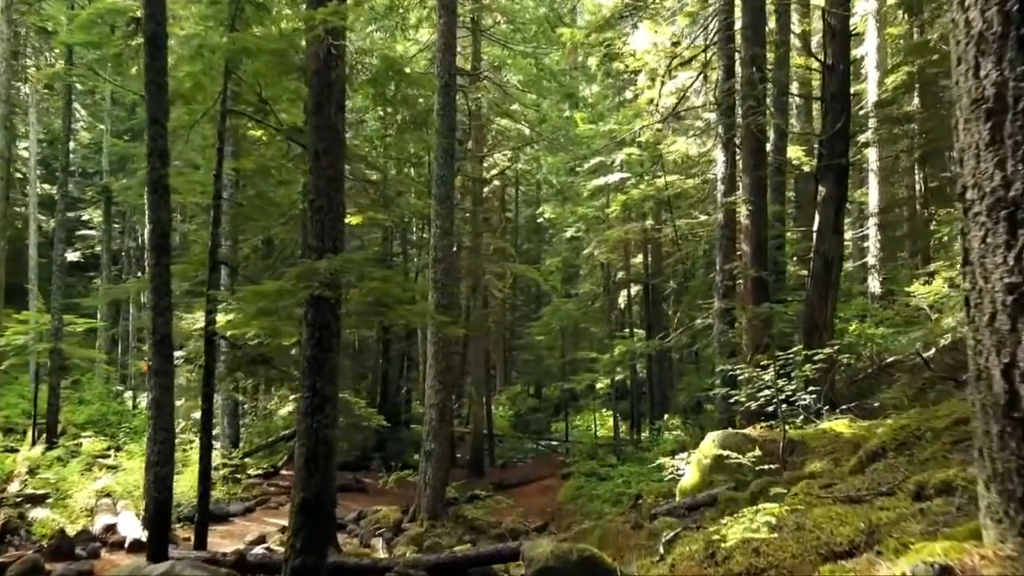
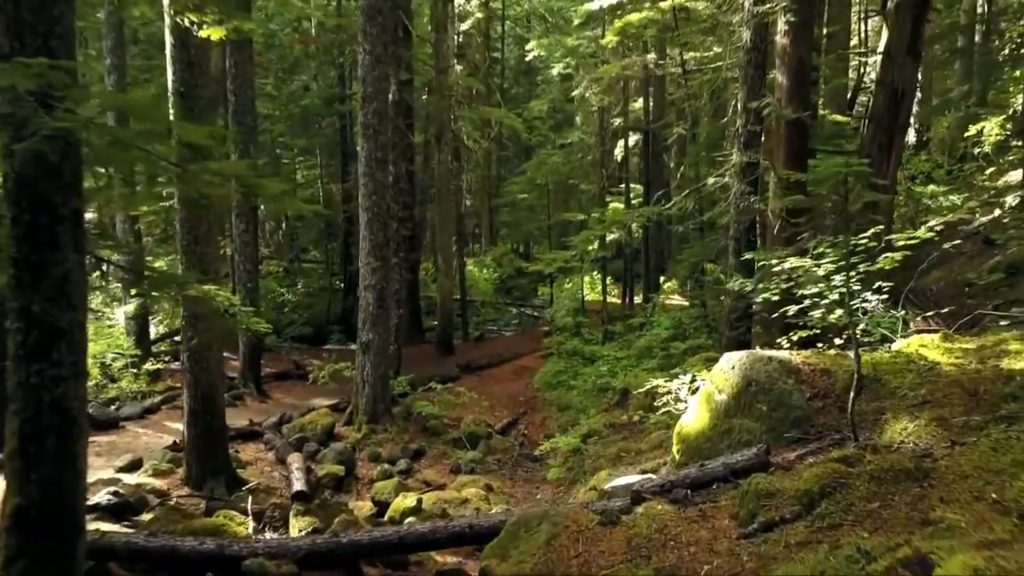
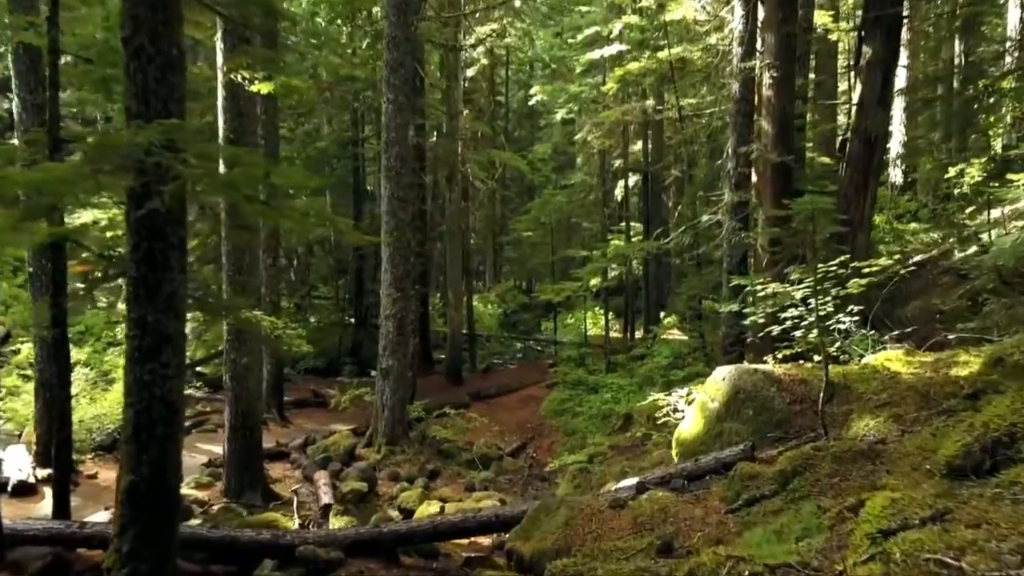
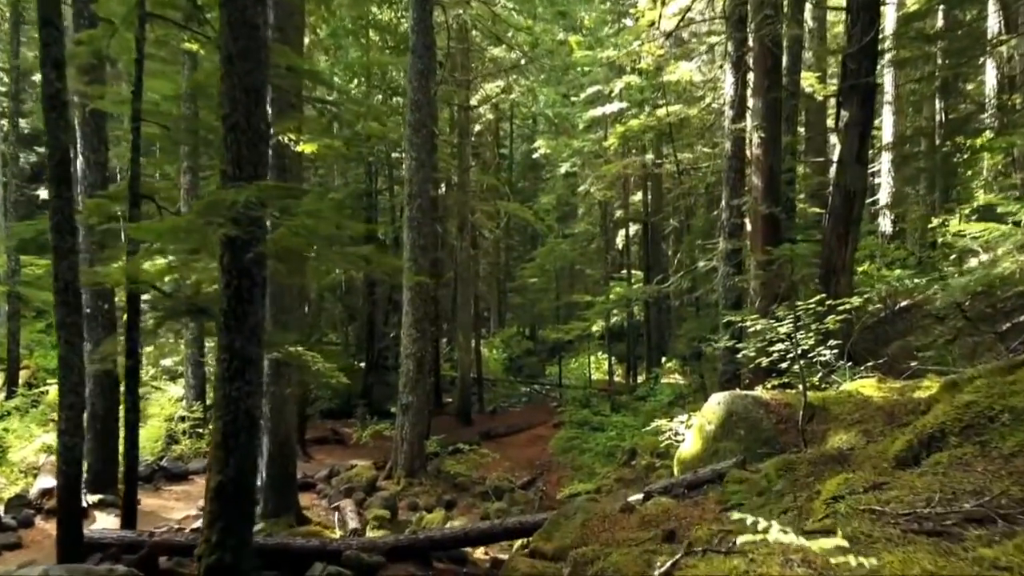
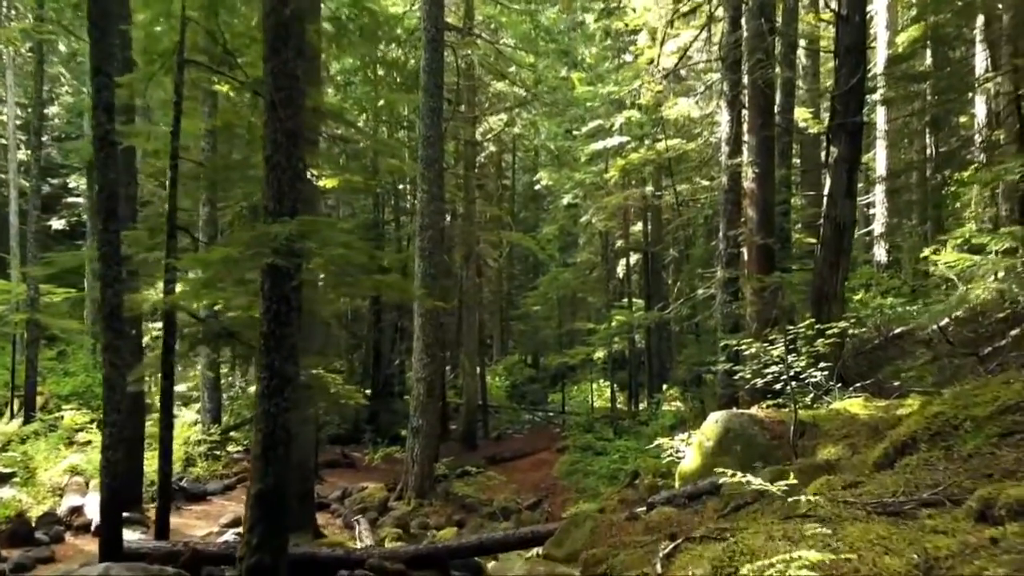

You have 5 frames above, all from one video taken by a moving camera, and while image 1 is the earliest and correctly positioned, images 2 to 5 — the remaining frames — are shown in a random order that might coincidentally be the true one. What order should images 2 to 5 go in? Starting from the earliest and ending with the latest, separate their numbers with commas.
5, 4, 3, 2
